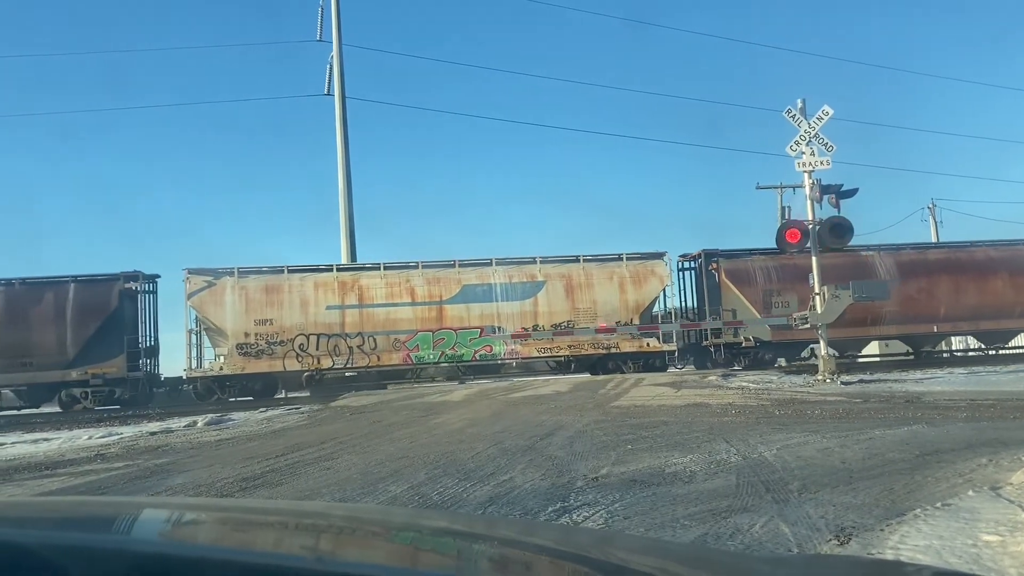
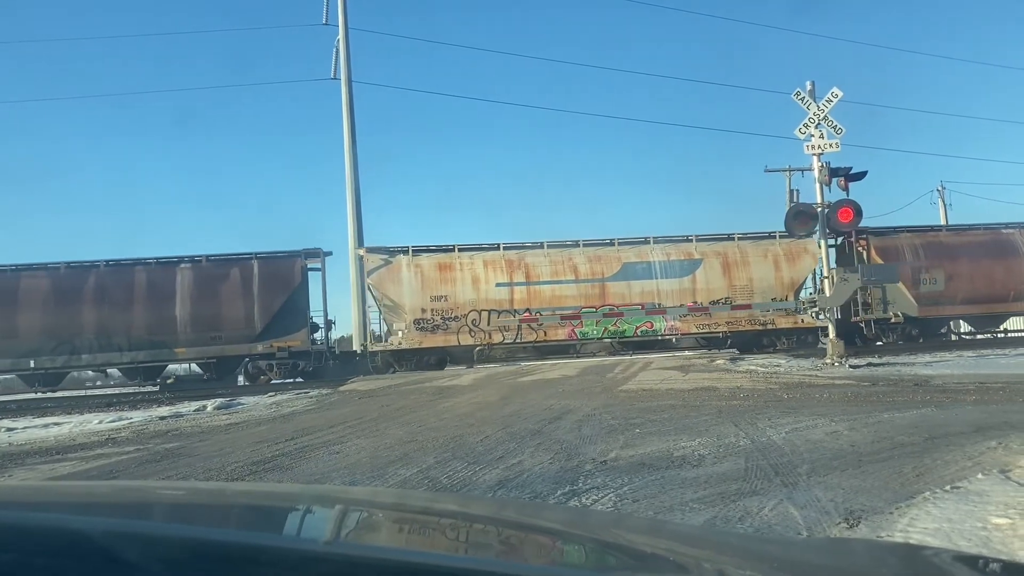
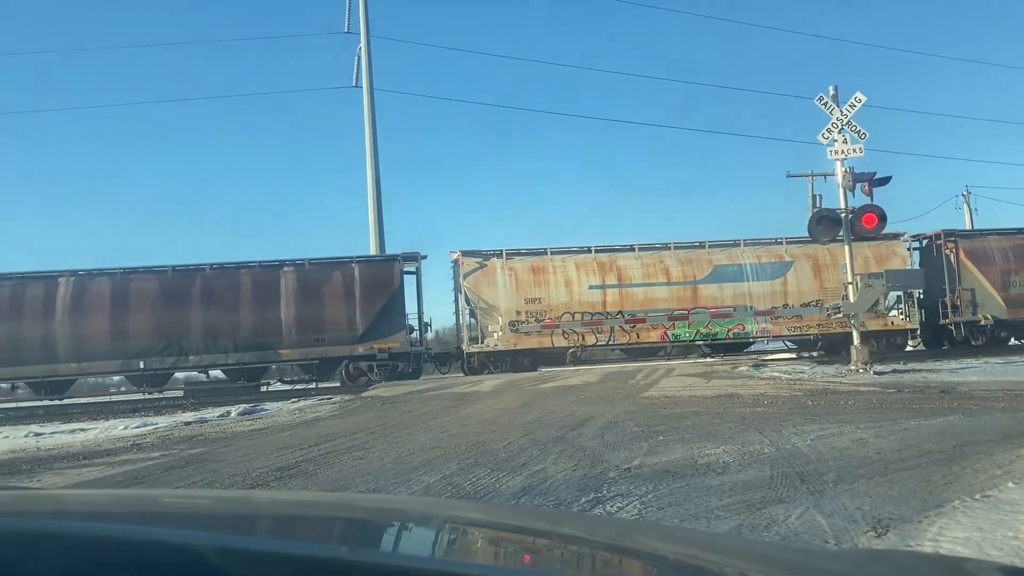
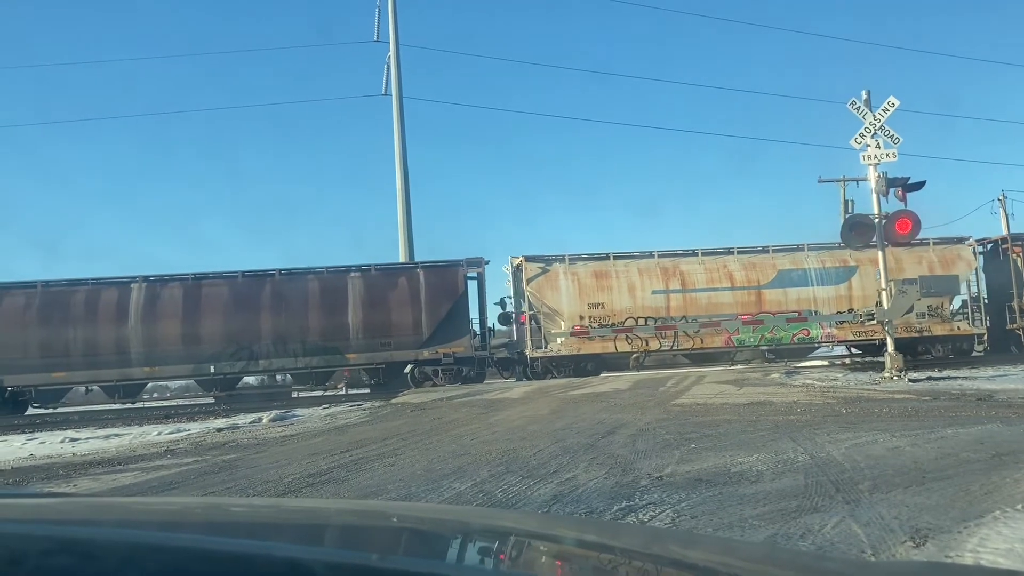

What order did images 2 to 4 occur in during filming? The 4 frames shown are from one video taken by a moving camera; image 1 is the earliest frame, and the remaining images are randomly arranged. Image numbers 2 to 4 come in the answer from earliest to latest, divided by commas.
2, 3, 4
